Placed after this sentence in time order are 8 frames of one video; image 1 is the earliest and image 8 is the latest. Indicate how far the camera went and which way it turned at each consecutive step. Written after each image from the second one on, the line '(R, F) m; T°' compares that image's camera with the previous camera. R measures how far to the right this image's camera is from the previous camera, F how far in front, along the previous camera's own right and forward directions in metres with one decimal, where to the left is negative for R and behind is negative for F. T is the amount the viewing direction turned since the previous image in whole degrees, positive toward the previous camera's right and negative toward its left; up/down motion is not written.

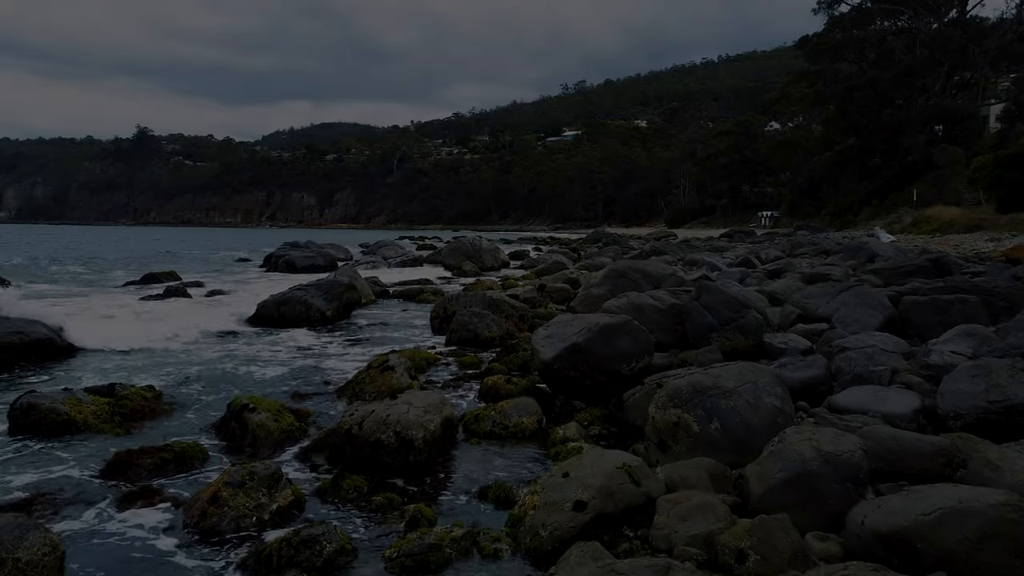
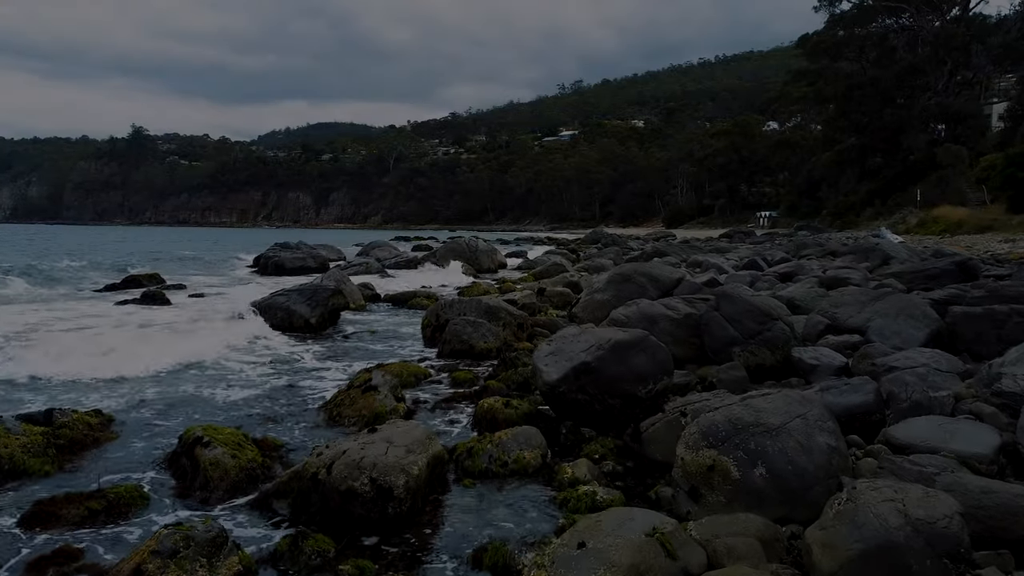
(0.0, +1.1) m; 0°
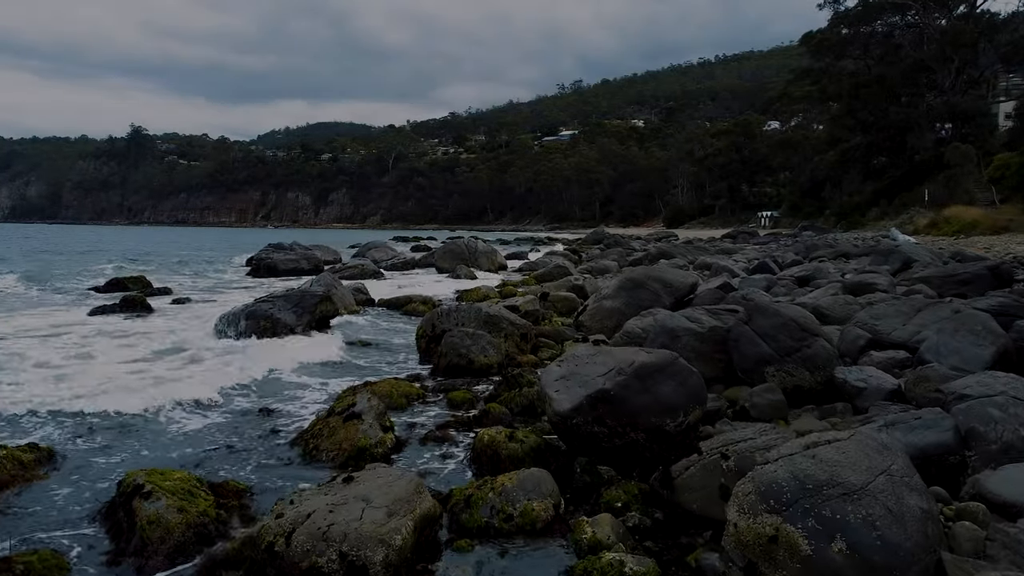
(0.0, +1.1) m; 0°
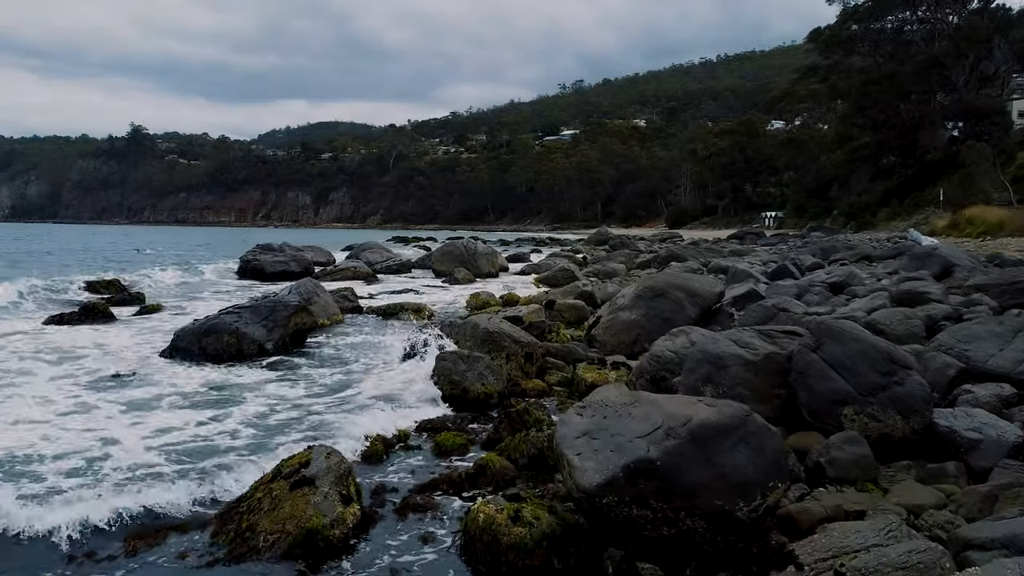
(0.0, +1.9) m; 0°
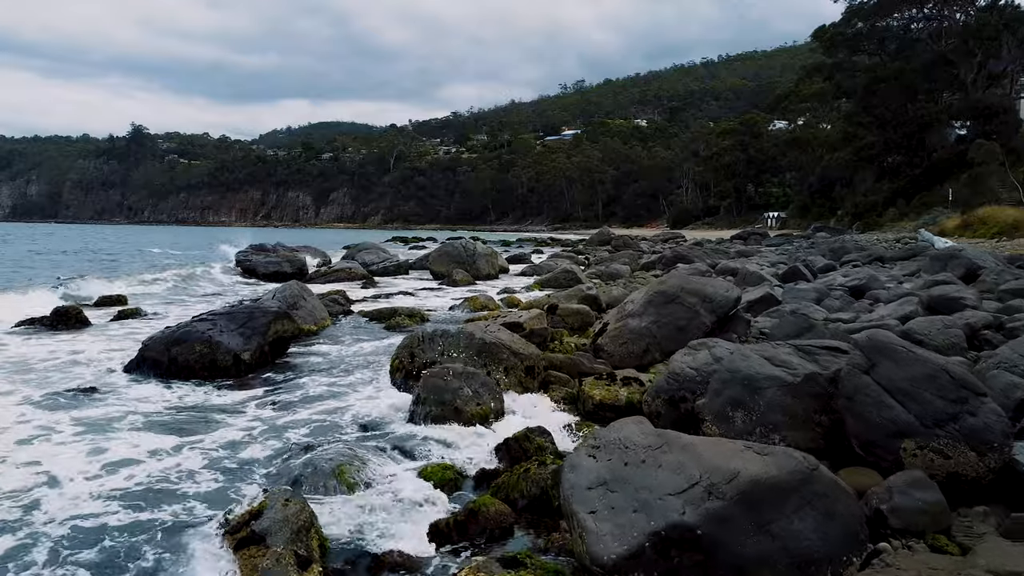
(0.0, +1.0) m; 0°
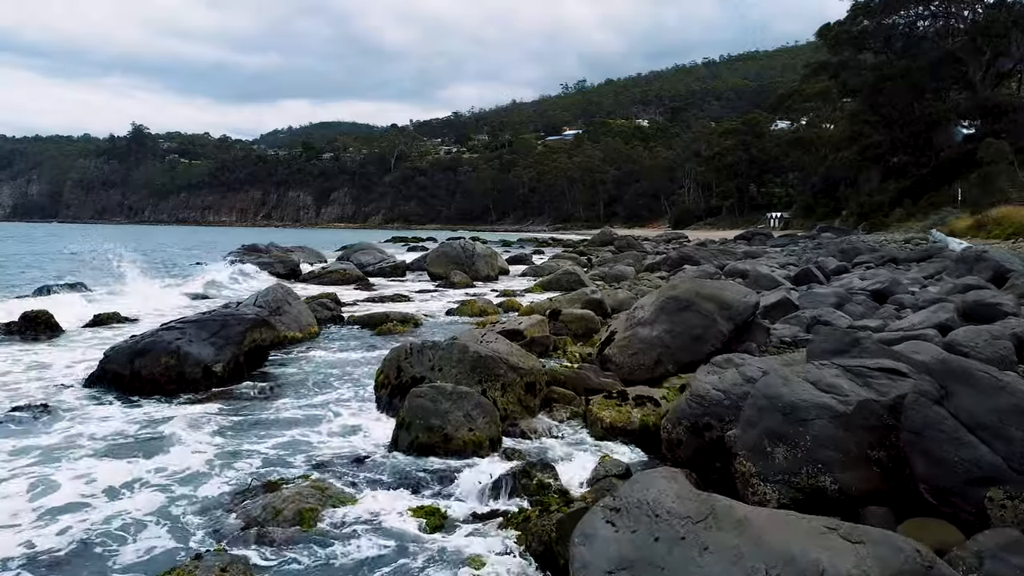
(0.0, +1.0) m; 0°
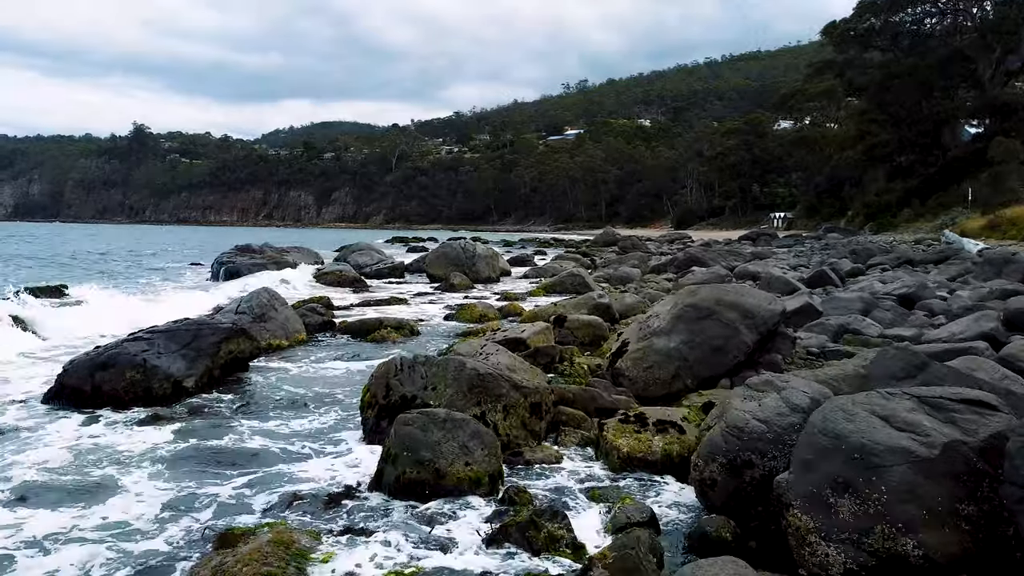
(0.0, +1.0) m; 0°
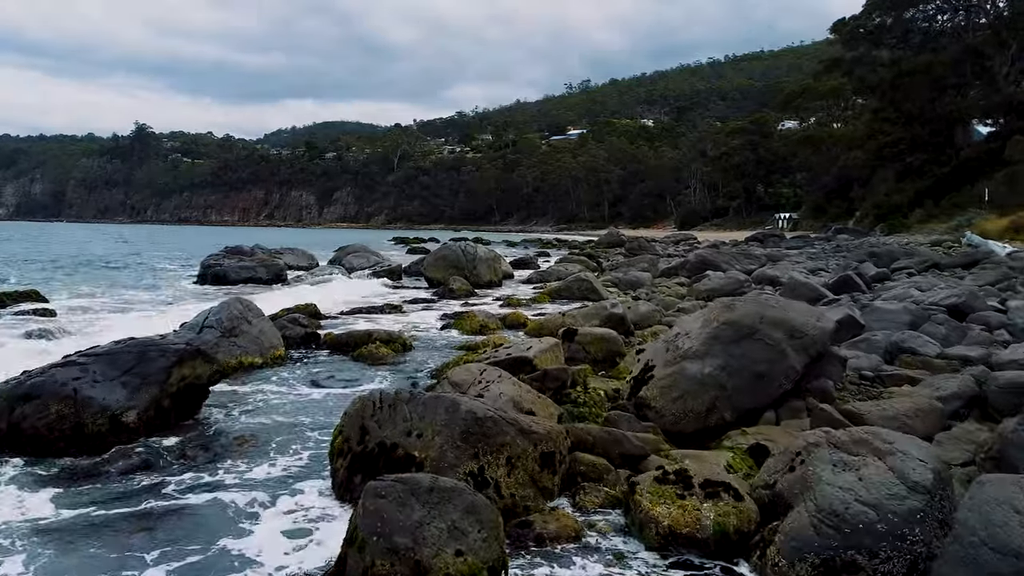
(0.0, +1.5) m; 0°
